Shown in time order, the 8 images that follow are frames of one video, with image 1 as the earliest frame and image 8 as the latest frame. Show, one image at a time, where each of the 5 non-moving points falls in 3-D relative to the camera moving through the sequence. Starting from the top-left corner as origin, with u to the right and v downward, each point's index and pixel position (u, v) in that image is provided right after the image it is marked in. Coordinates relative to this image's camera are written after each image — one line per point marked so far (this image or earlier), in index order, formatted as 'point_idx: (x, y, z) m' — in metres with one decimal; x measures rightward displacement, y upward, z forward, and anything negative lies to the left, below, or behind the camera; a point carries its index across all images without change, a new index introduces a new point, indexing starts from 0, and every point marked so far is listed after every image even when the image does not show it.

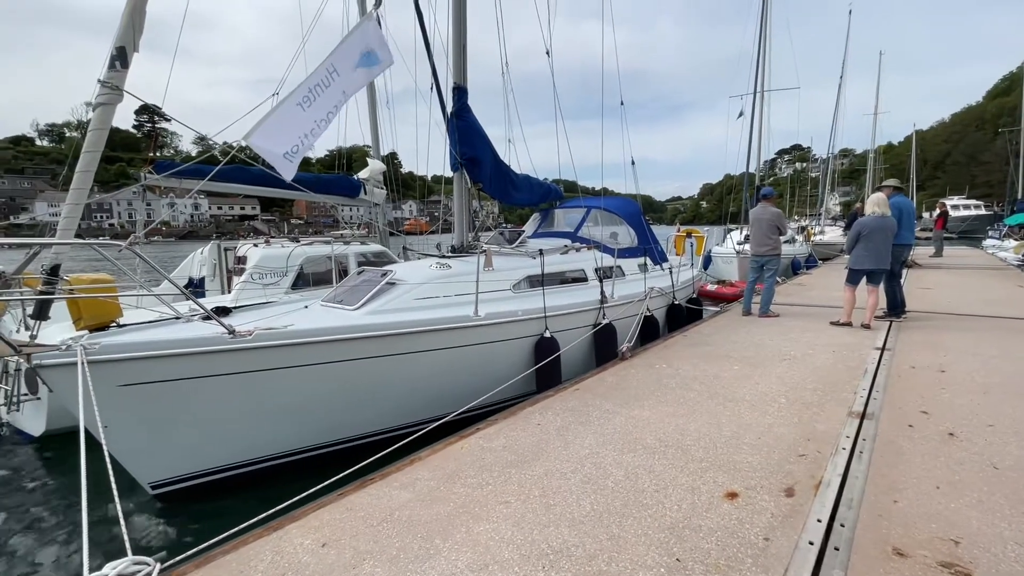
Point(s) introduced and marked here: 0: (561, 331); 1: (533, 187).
0: (+0.5, -0.4, +4.9) m
1: (+0.3, +1.4, +6.6) m
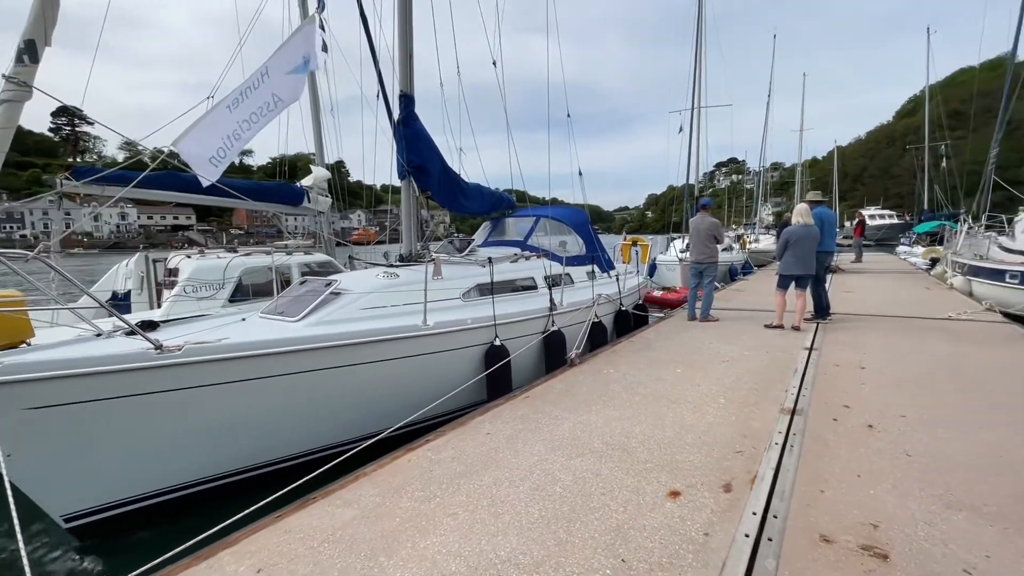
0: (0.0, -0.5, +4.9) m
1: (-0.4, +1.3, +6.6) m
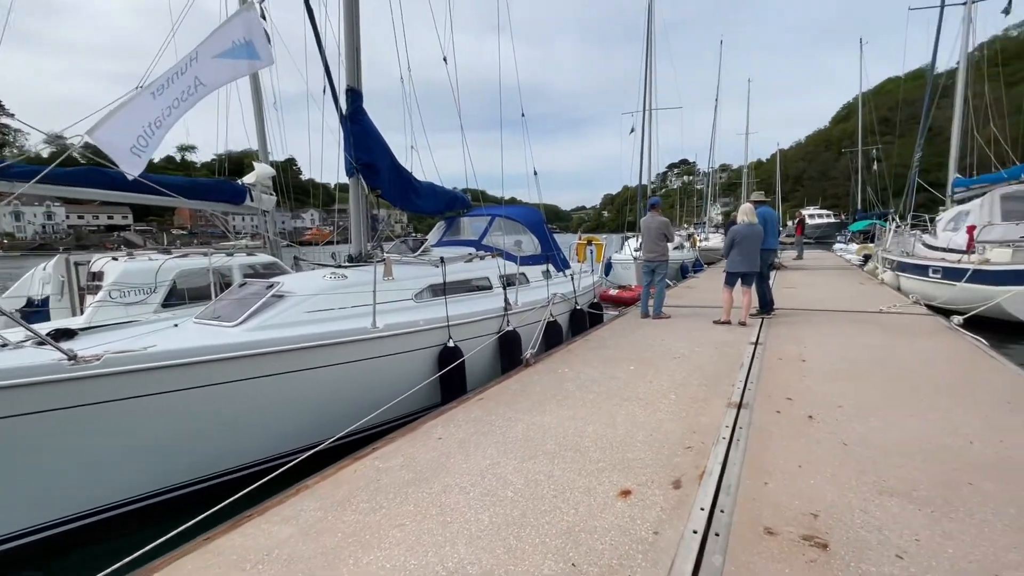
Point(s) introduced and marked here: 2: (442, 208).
0: (-0.5, -0.5, +4.9) m
1: (-1.0, +1.3, +6.5) m
2: (-1.0, +1.1, +6.7) m
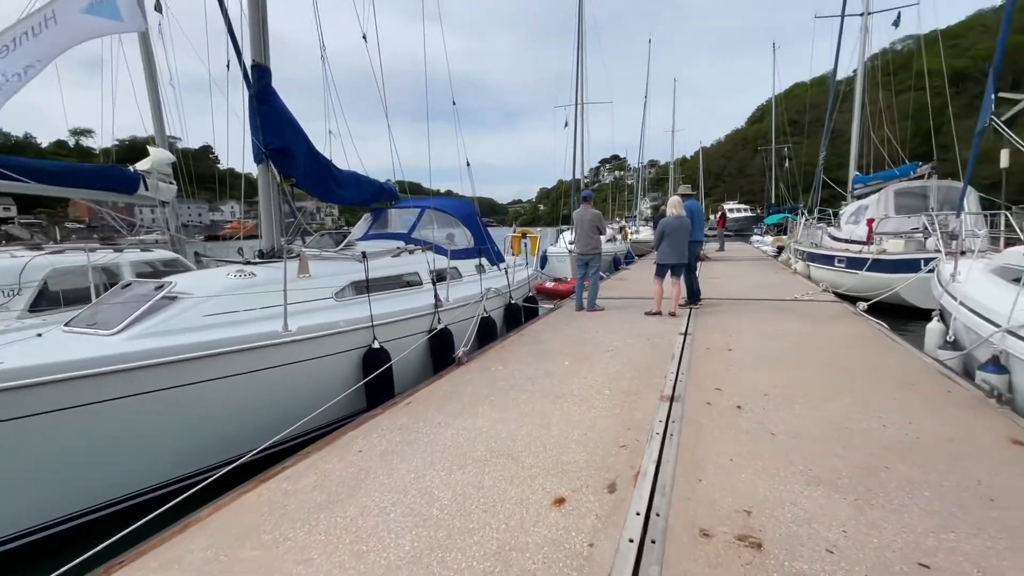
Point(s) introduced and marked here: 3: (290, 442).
0: (-1.1, -0.5, +4.5) m
1: (-1.9, +1.3, +6.1) m
2: (-1.9, +1.2, +6.3) m
3: (-1.8, -1.2, +3.9) m
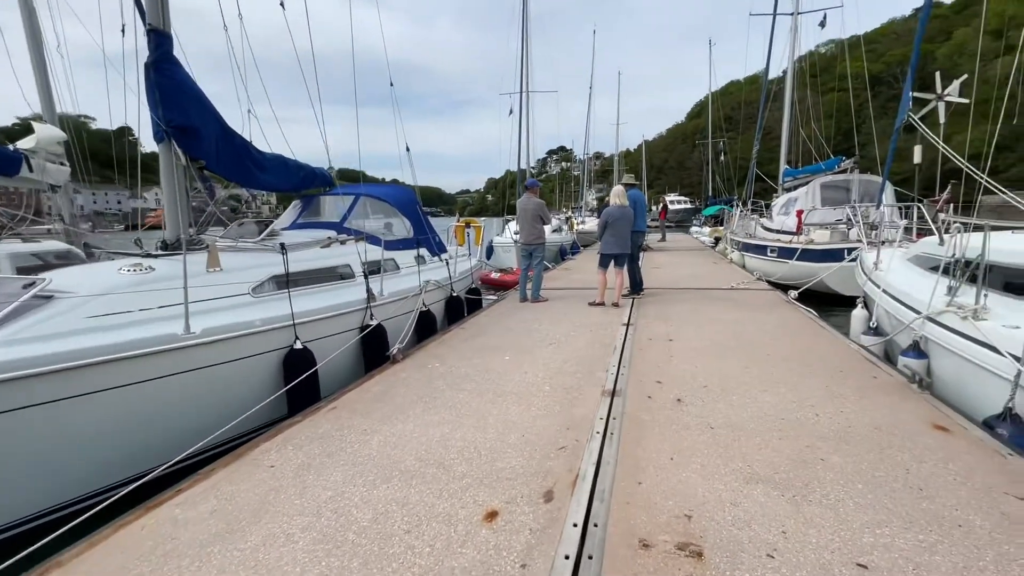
0: (-1.7, -0.4, +4.2) m
1: (-2.7, +1.4, +5.6) m
2: (-2.7, +1.3, +5.8) m
3: (-2.3, -1.2, +3.5) m
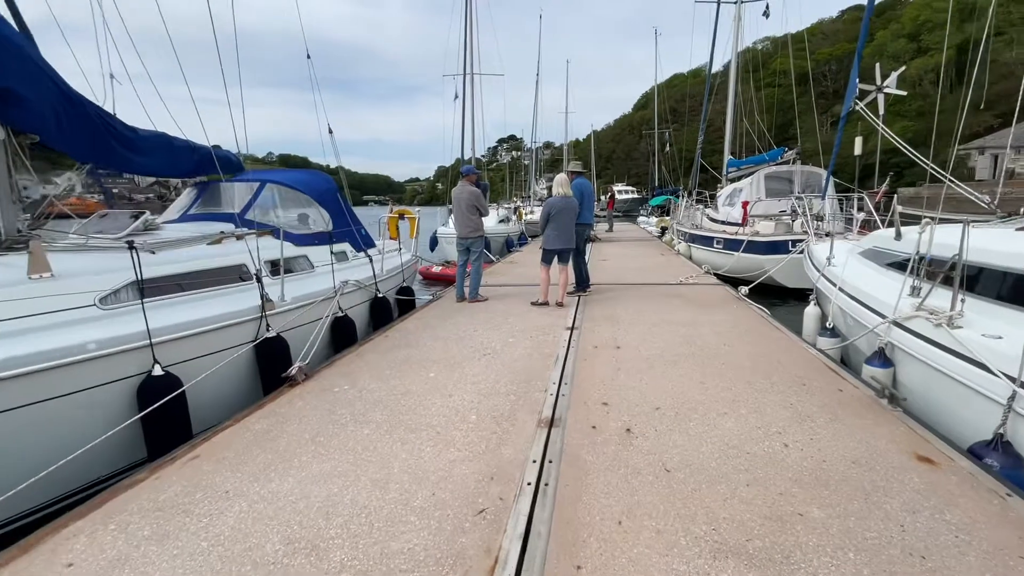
0: (-2.2, -0.5, +3.4) m
1: (-3.4, +1.3, +4.7) m
2: (-3.4, +1.2, +4.9) m
3: (-2.8, -1.3, +2.6) m
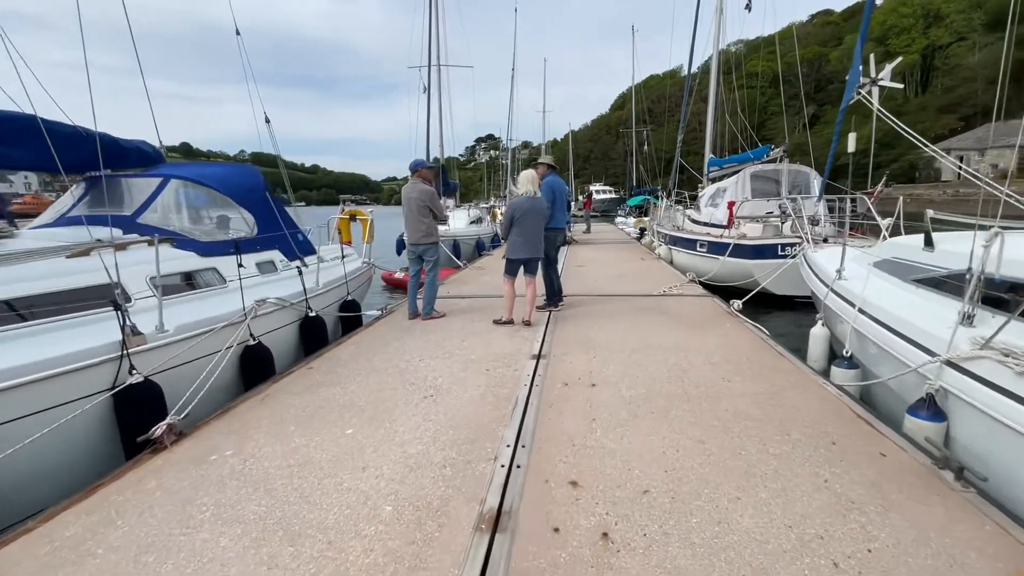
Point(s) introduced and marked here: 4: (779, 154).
0: (-2.6, -0.7, +2.4) m
1: (-3.7, +1.2, +3.6) m
2: (-3.8, +1.0, +3.9) m
3: (-3.0, -1.5, +1.7) m
4: (+5.5, +2.8, +9.9) m
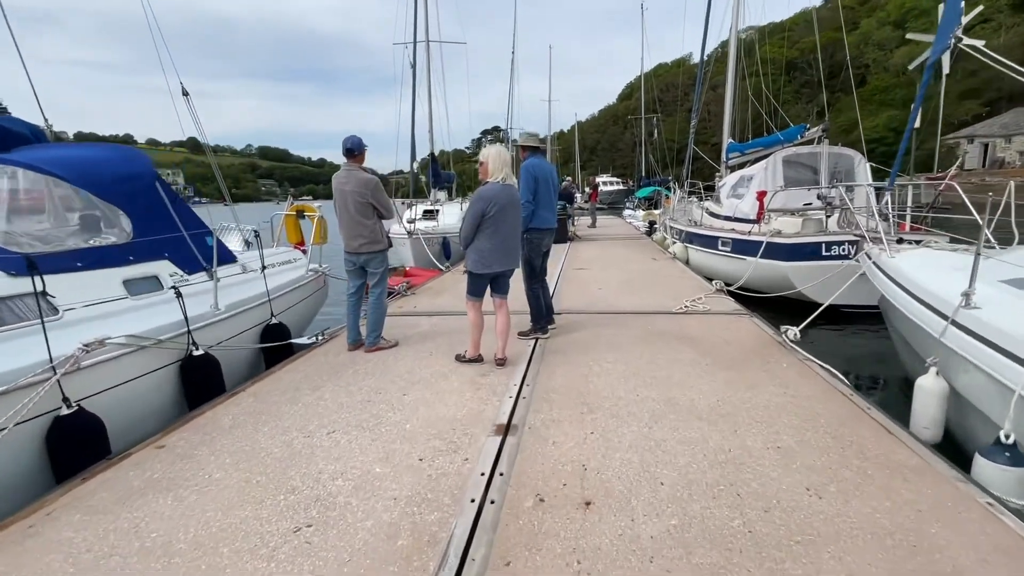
0: (-2.8, -0.9, +1.1) m
1: (-4.0, +0.9, +2.3) m
2: (-4.0, +0.8, +2.5) m
3: (-3.3, -1.7, +0.4) m
4: (+5.3, +2.7, +8.4) m
